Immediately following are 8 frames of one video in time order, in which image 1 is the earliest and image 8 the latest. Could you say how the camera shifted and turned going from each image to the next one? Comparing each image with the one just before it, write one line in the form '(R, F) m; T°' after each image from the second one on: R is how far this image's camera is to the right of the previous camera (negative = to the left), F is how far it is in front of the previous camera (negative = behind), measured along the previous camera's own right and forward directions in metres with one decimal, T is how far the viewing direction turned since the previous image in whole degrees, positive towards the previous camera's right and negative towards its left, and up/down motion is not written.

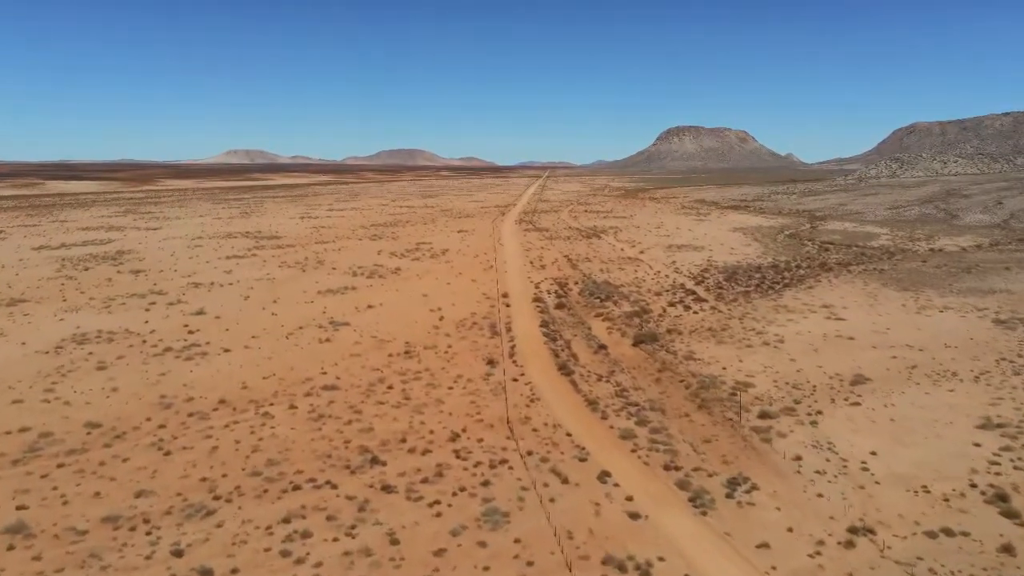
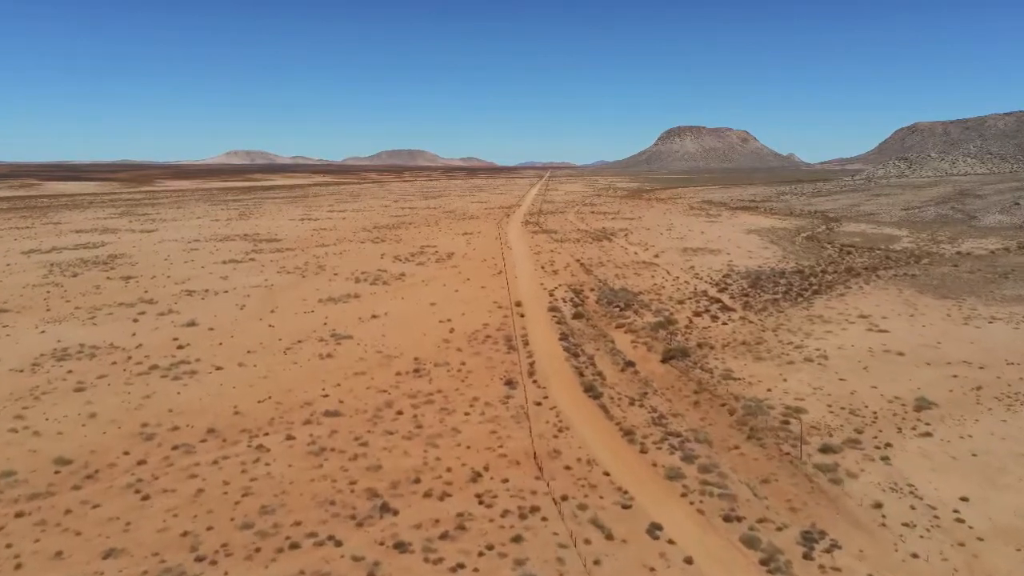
(-0.3, +1.3) m; 0°
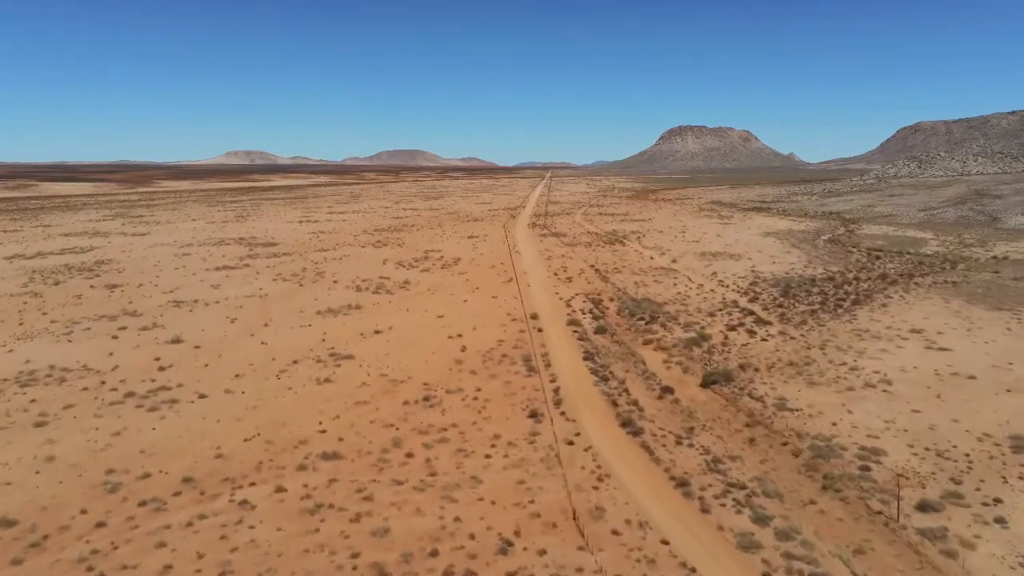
(-0.4, +1.6) m; 0°
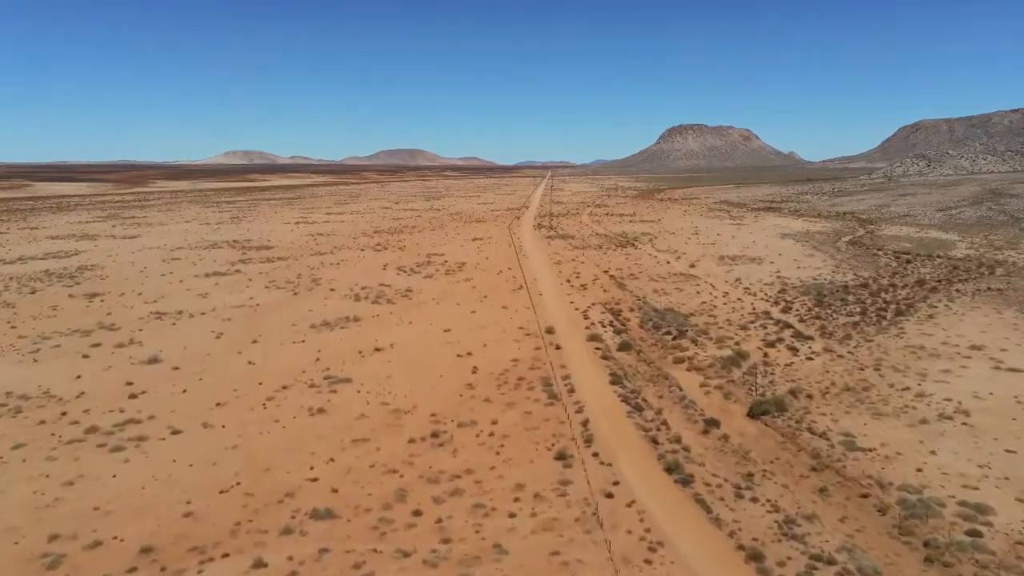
(-0.3, +1.6) m; 0°
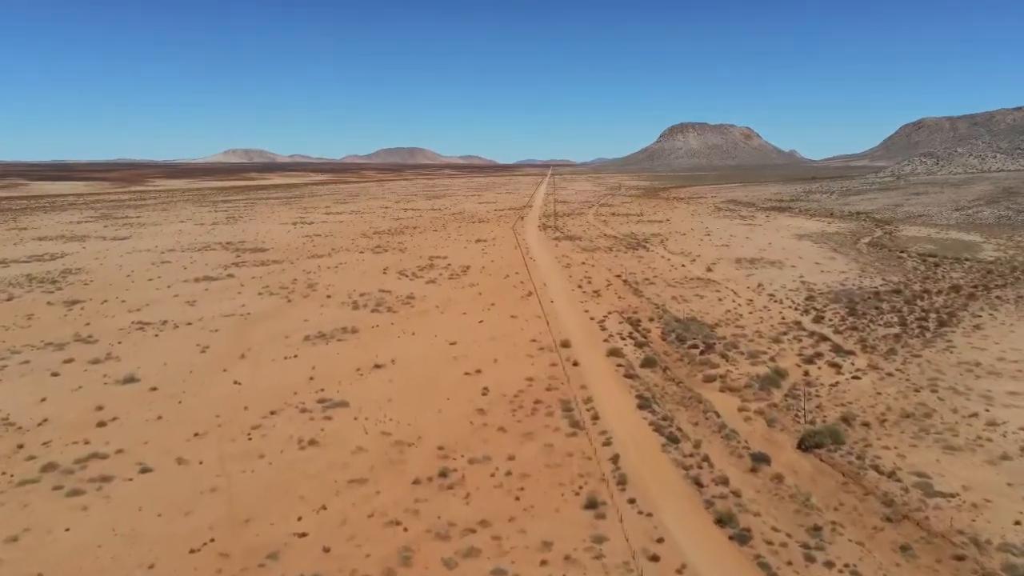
(-0.2, +1.3) m; 0°
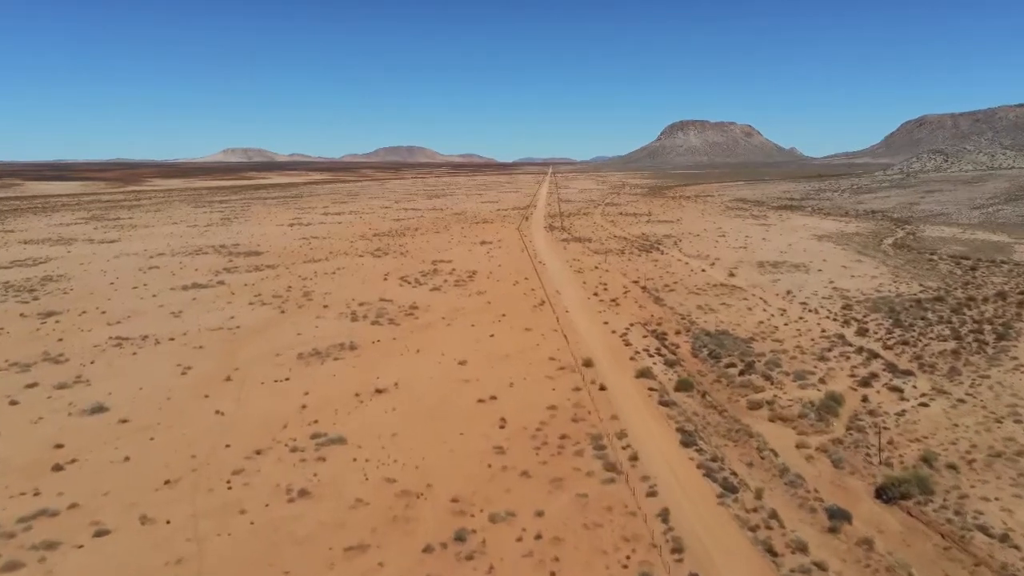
(-0.3, +1.5) m; 0°
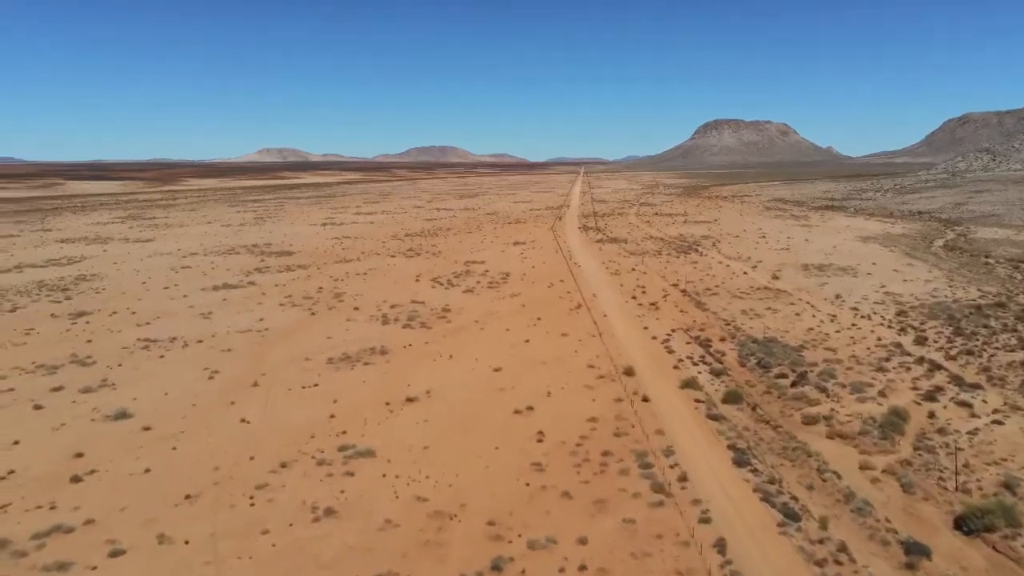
(-0.1, +0.6) m; -2°
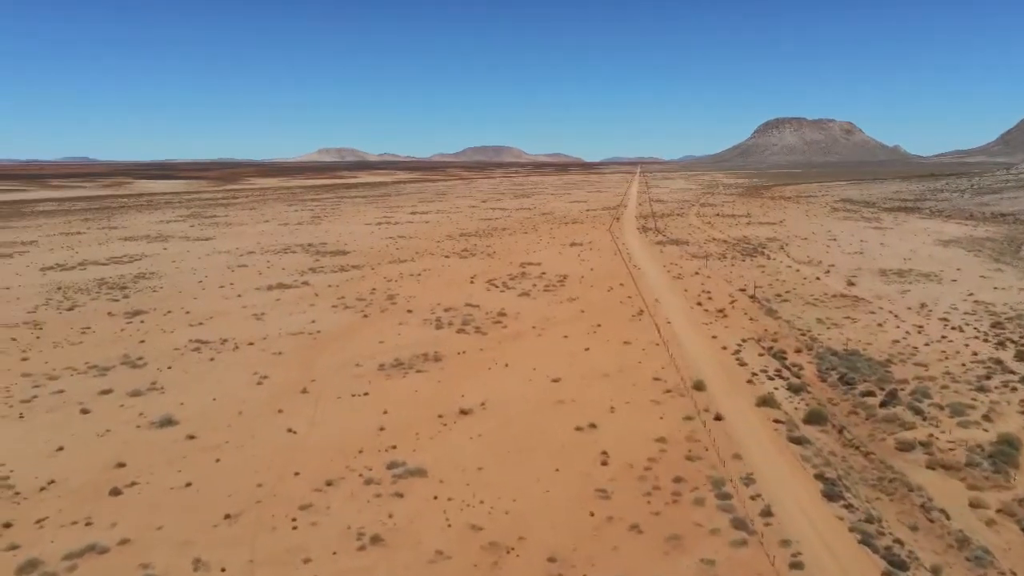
(-0.1, +0.7) m; -4°
